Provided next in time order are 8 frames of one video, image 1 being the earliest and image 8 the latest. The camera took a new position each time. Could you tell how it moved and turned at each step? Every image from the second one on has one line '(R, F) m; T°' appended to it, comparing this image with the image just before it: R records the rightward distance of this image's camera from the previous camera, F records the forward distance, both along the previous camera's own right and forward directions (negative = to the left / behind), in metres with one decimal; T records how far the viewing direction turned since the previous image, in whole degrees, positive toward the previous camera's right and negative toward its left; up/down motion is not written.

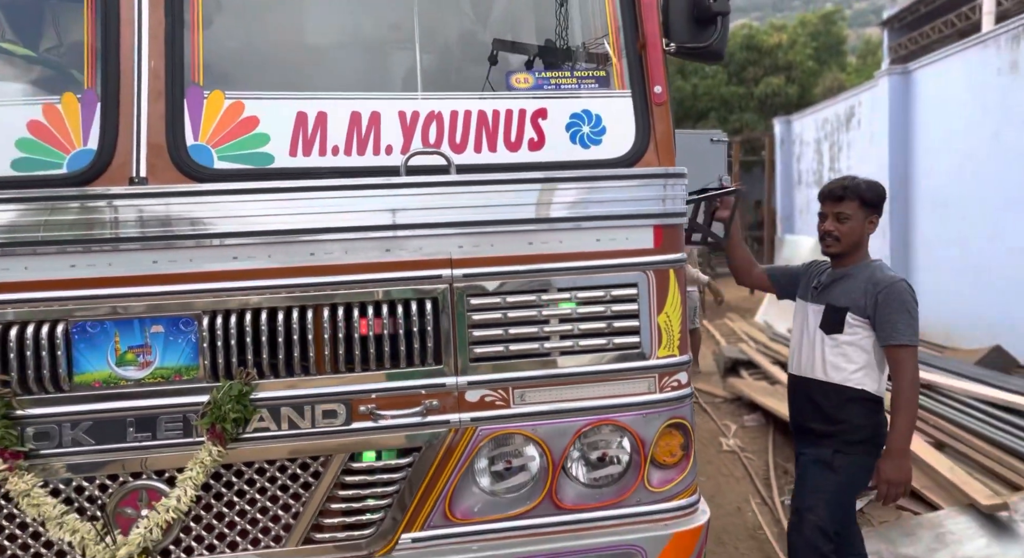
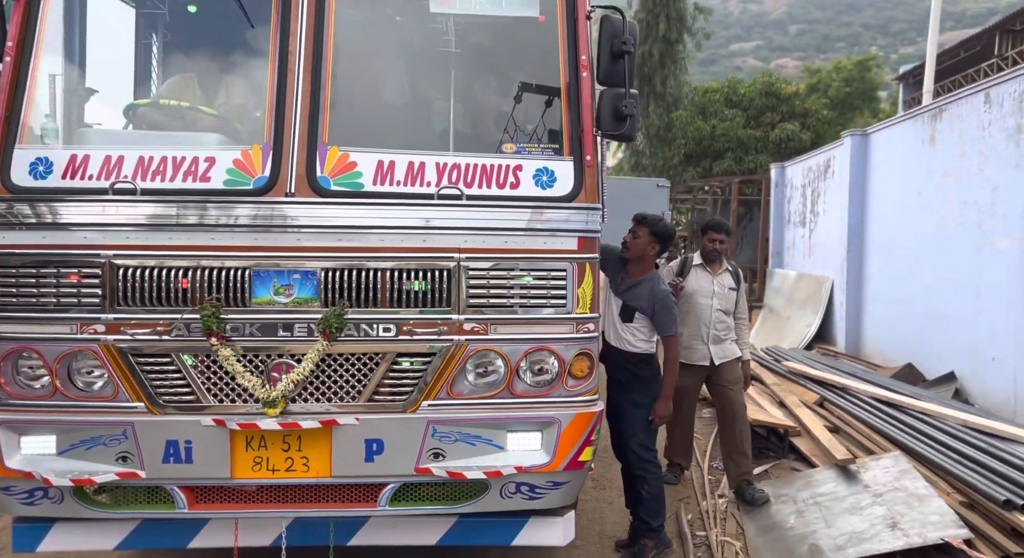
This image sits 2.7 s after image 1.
(+0.2, -1.2) m; -2°
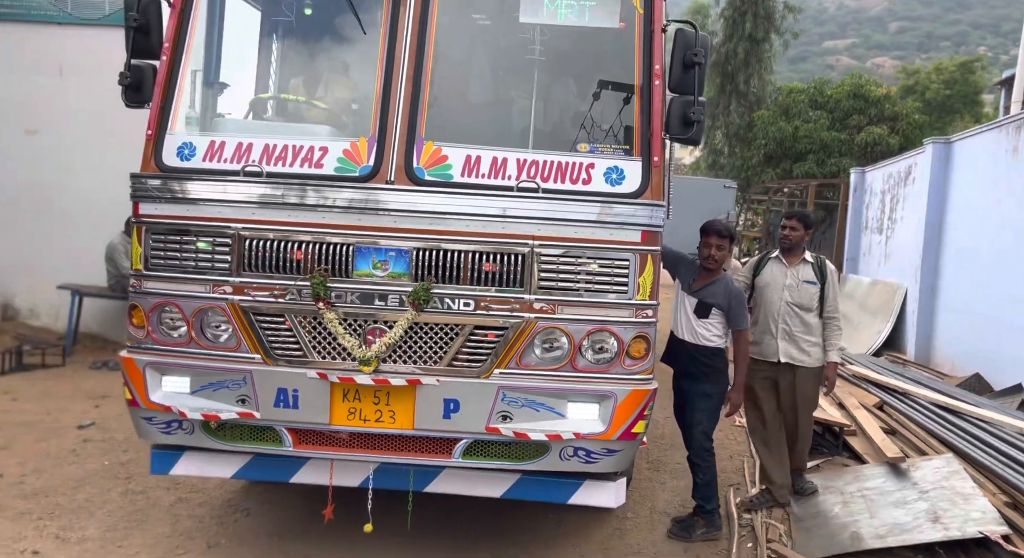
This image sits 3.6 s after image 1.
(0.0, -0.3) m; -6°
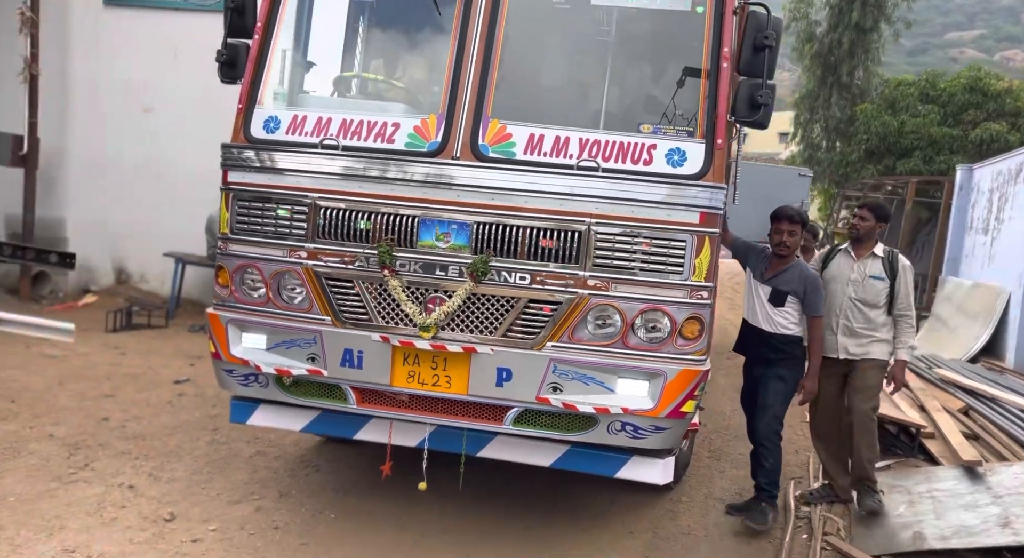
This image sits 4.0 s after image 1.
(+0.1, -0.1) m; -7°
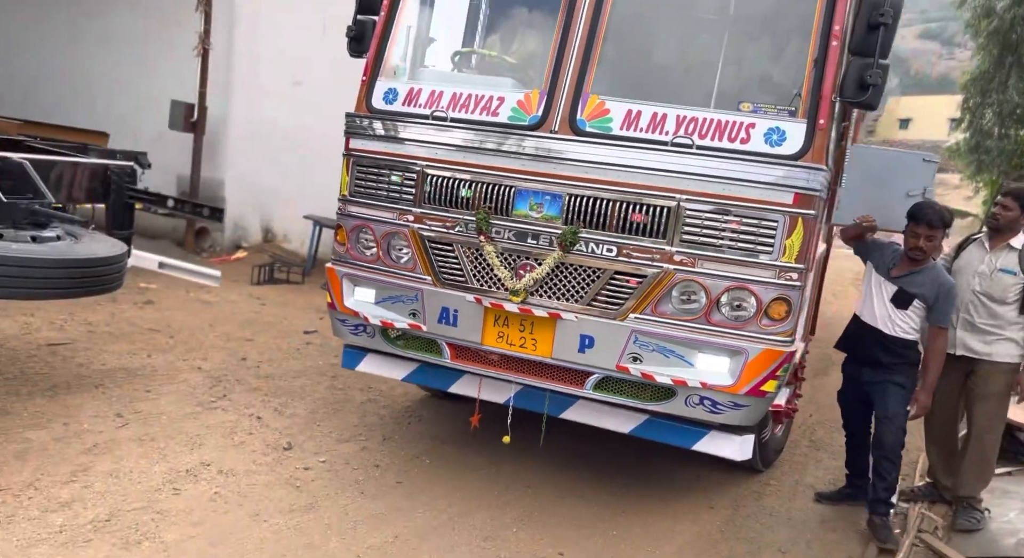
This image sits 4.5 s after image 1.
(+0.2, -0.1) m; -10°
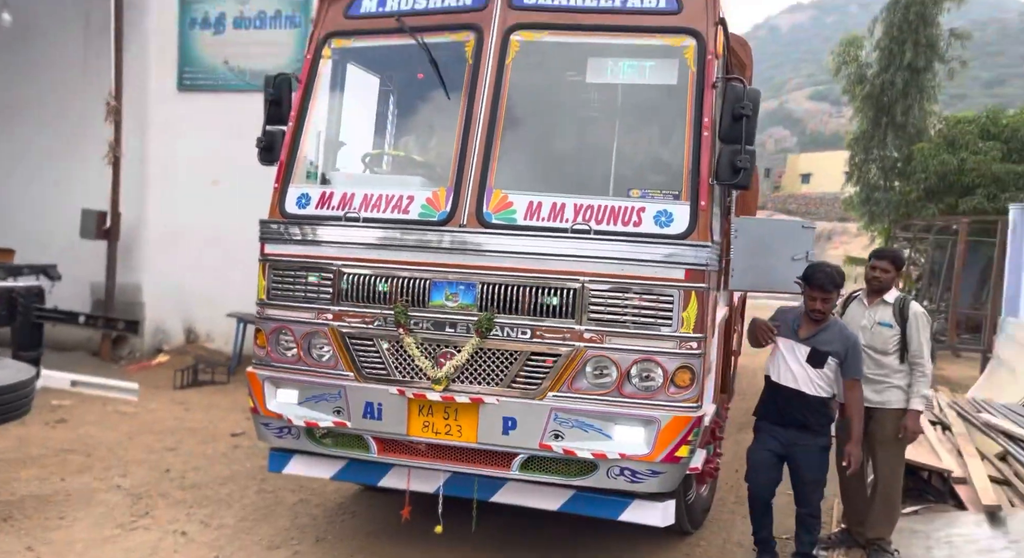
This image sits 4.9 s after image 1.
(+0.1, -0.2) m; +6°
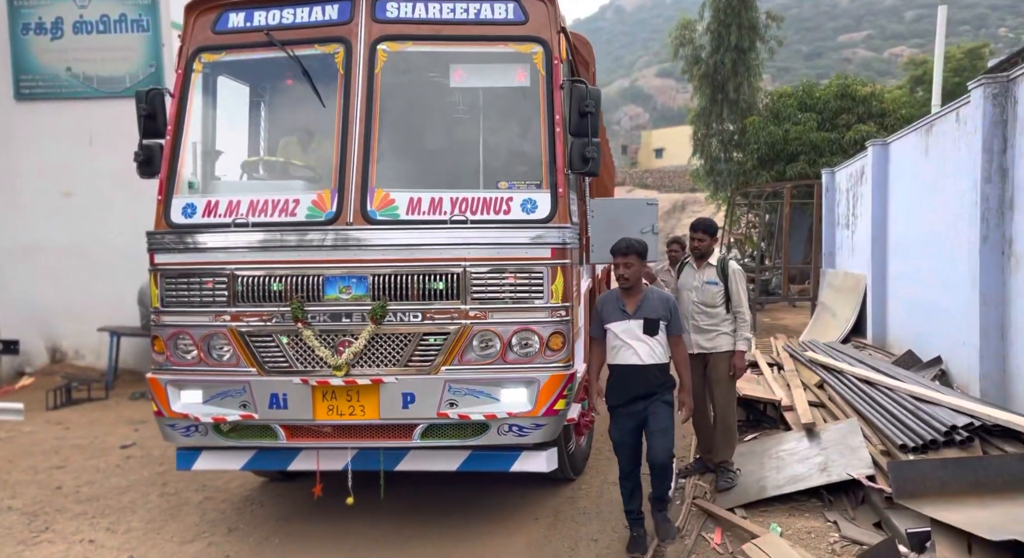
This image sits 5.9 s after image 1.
(-0.1, -0.4) m; +10°
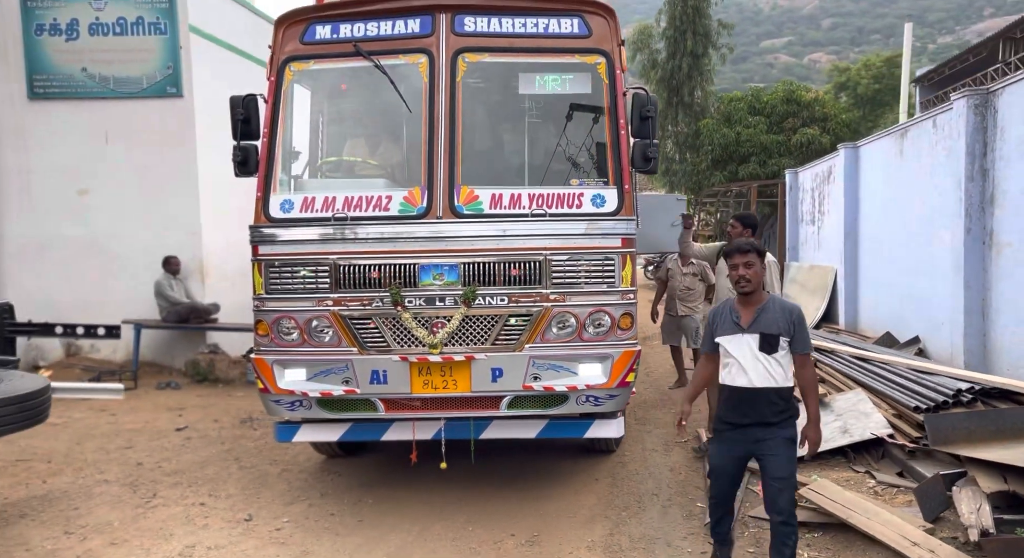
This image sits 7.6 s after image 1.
(-0.8, -0.5) m; +5°
